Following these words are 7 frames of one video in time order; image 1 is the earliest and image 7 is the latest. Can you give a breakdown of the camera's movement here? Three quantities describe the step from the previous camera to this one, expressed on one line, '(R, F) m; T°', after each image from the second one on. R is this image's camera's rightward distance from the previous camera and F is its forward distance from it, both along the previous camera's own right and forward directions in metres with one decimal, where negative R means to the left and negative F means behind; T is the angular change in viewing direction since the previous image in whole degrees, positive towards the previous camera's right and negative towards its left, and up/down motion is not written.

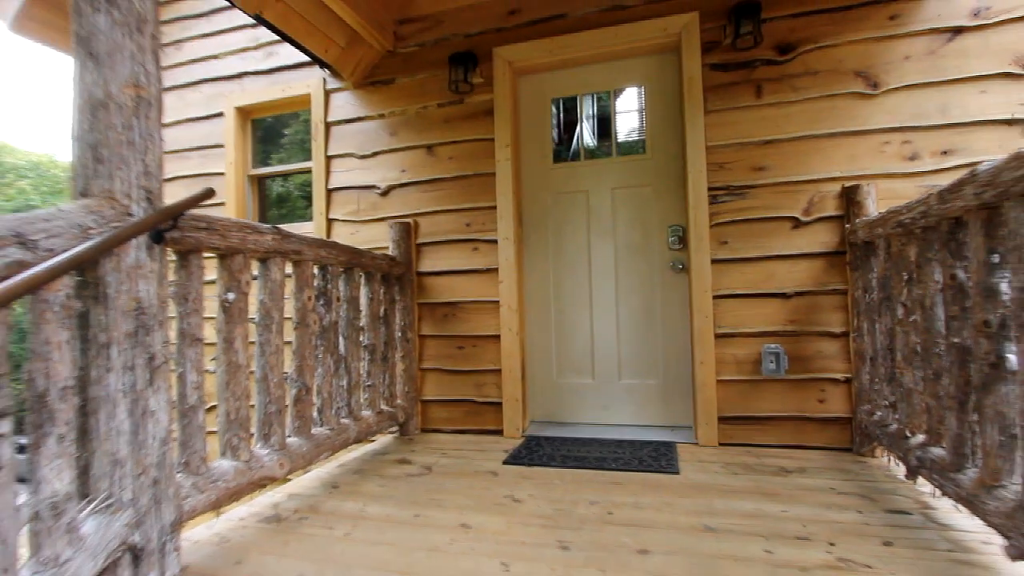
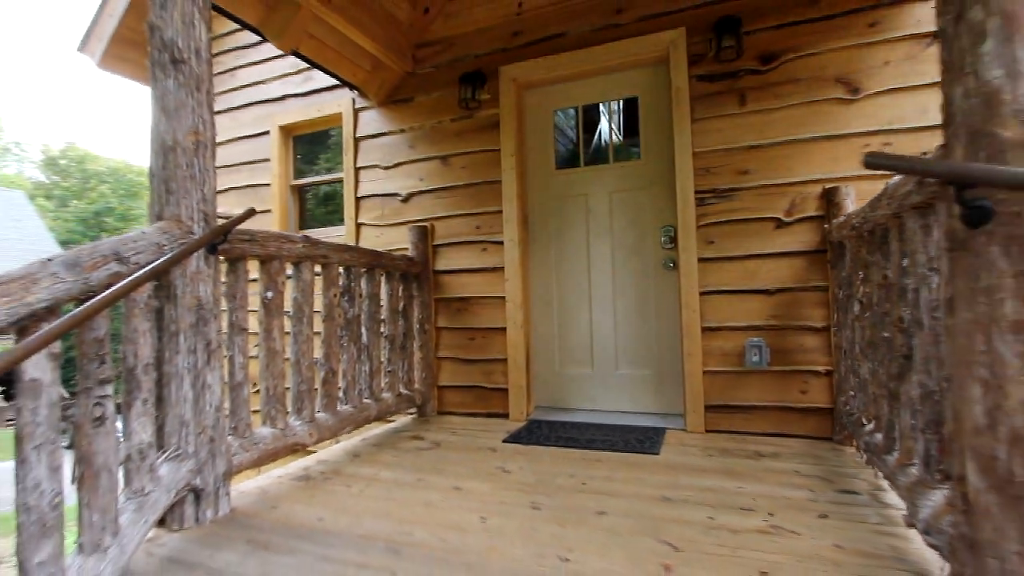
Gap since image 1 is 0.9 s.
(+0.2, -0.3) m; -5°
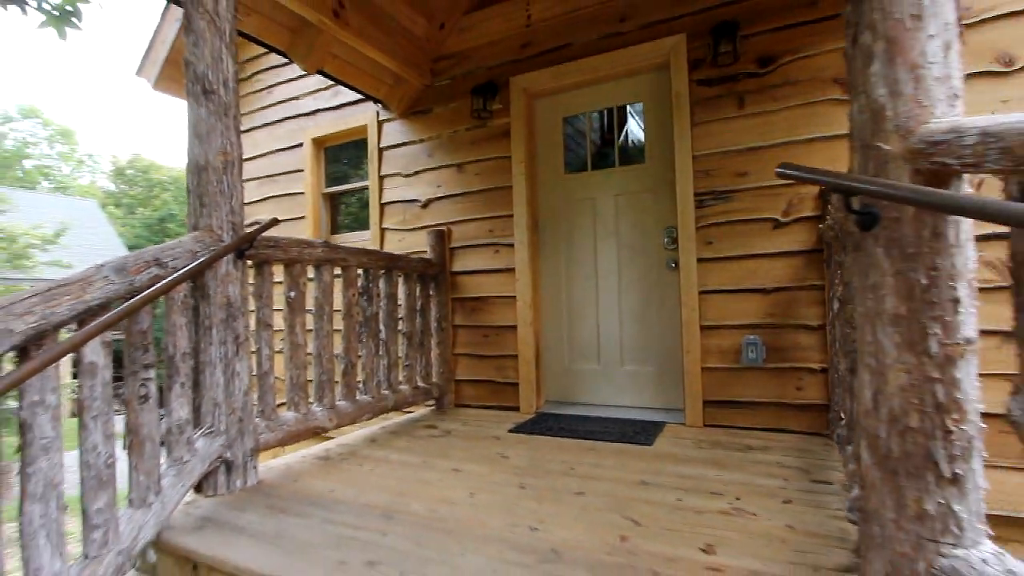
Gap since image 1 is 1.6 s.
(+0.2, -0.2) m; -5°
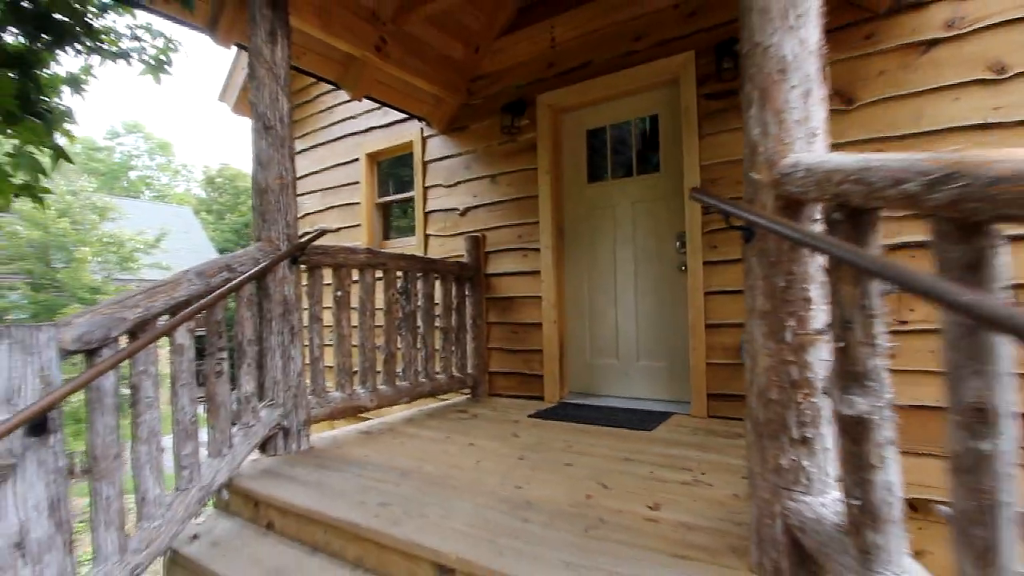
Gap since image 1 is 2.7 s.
(+0.3, -0.3) m; -7°
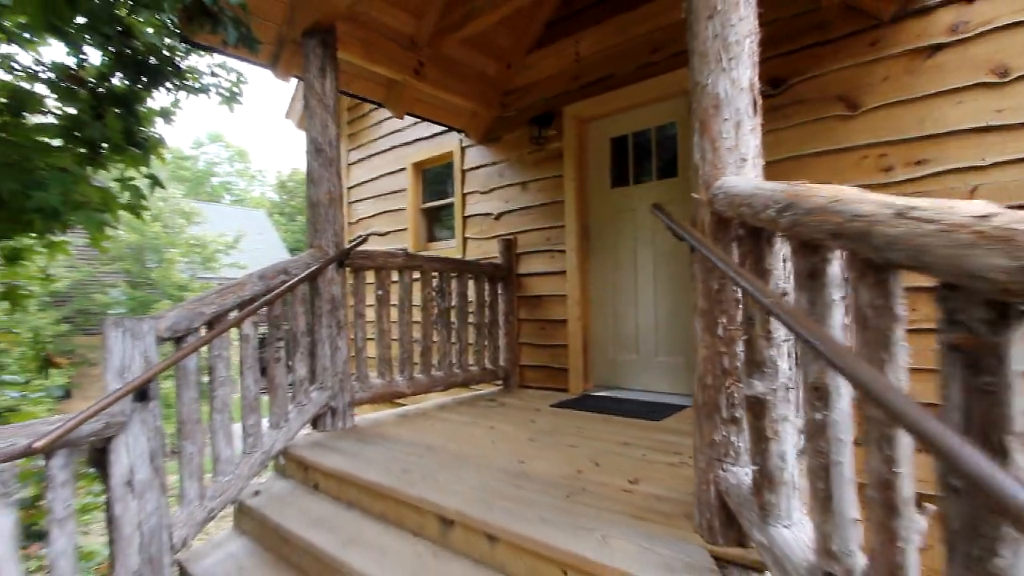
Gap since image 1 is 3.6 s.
(+0.2, -0.3) m; -6°
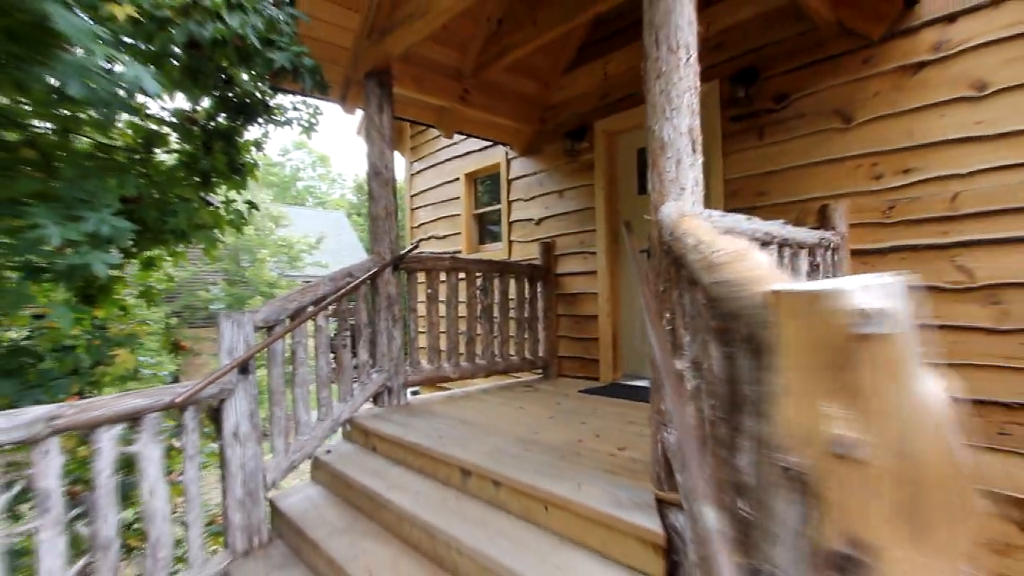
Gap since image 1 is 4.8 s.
(+0.3, -0.4) m; -8°
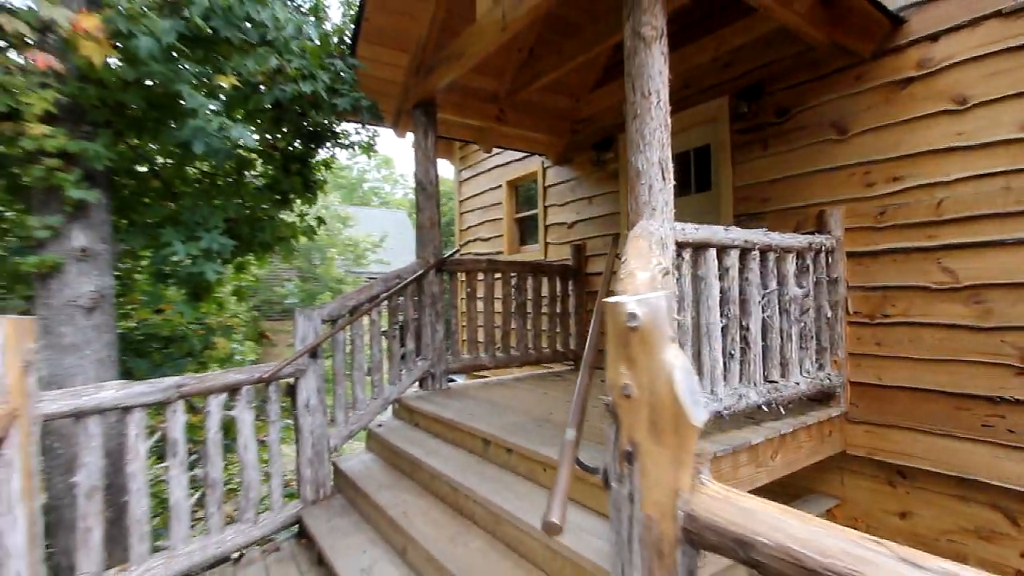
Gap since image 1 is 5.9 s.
(+0.2, -0.4) m; -7°
